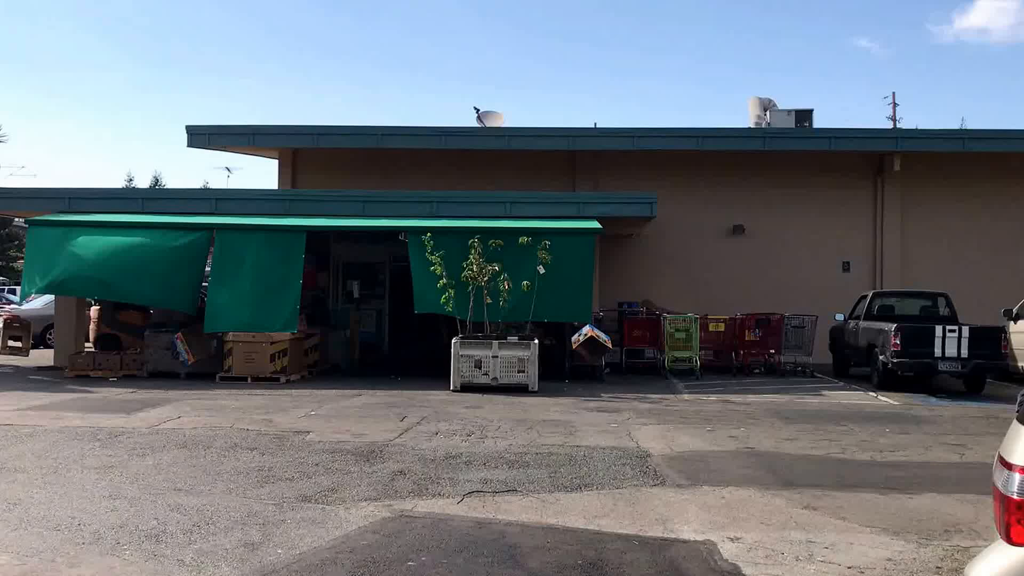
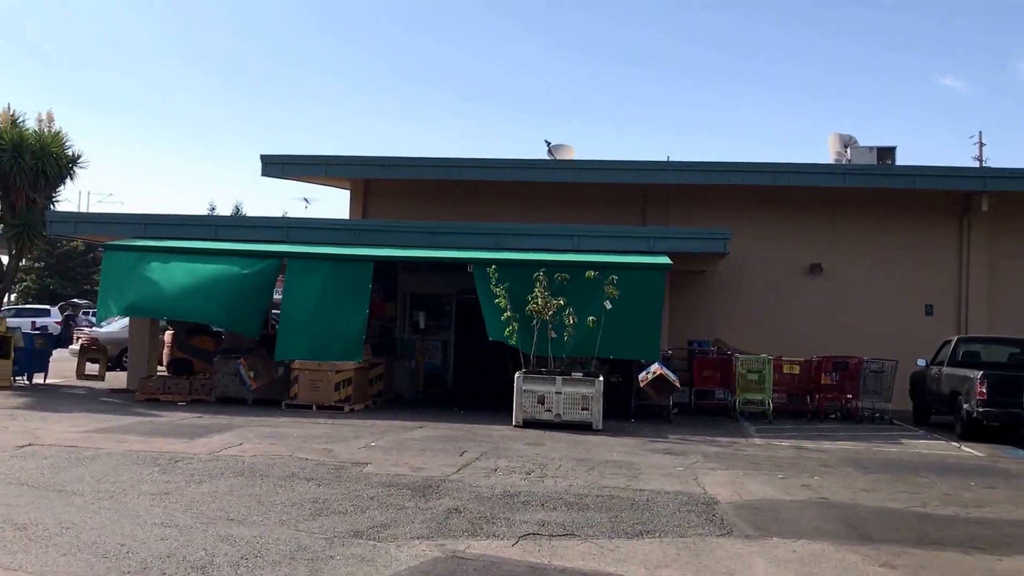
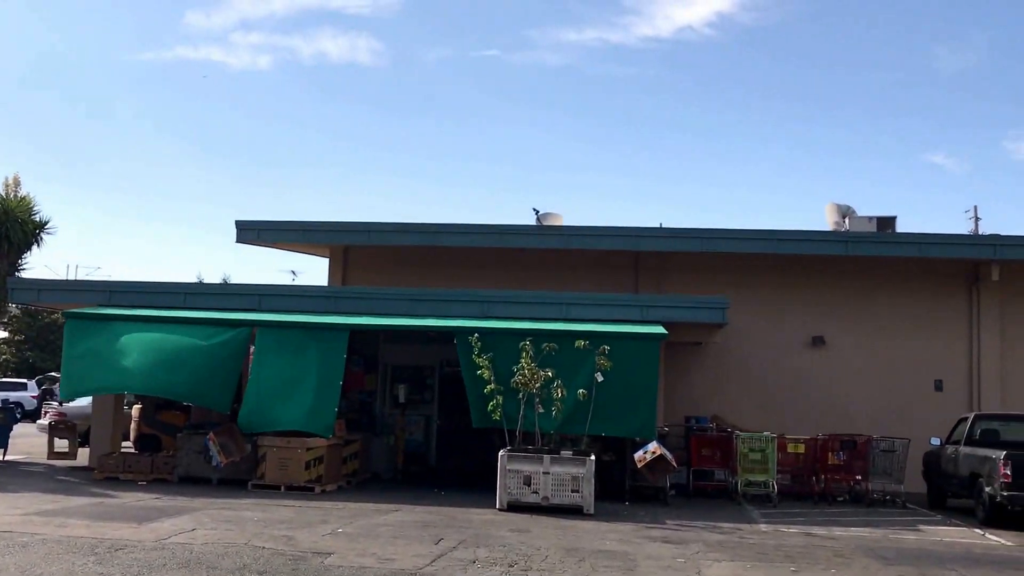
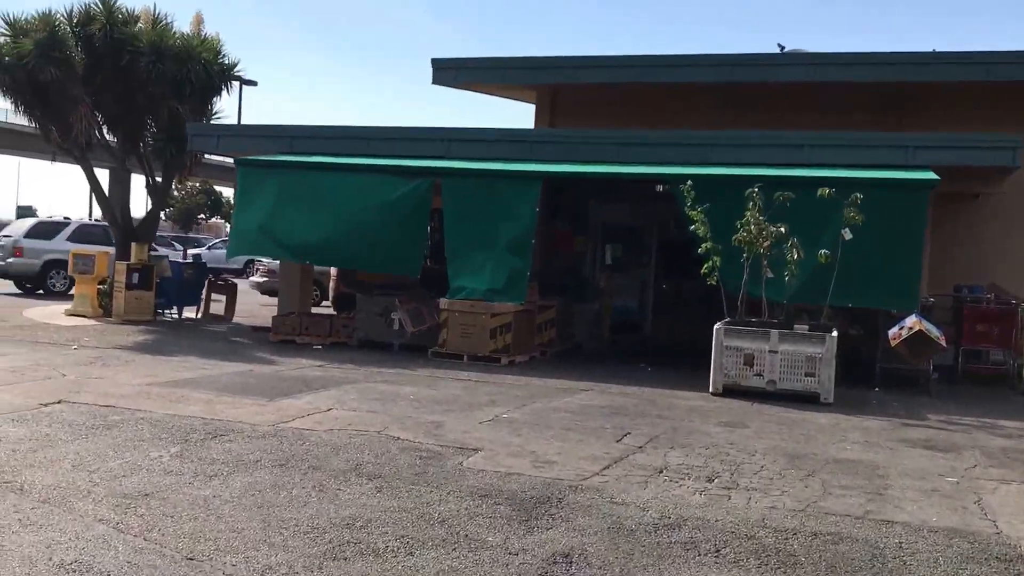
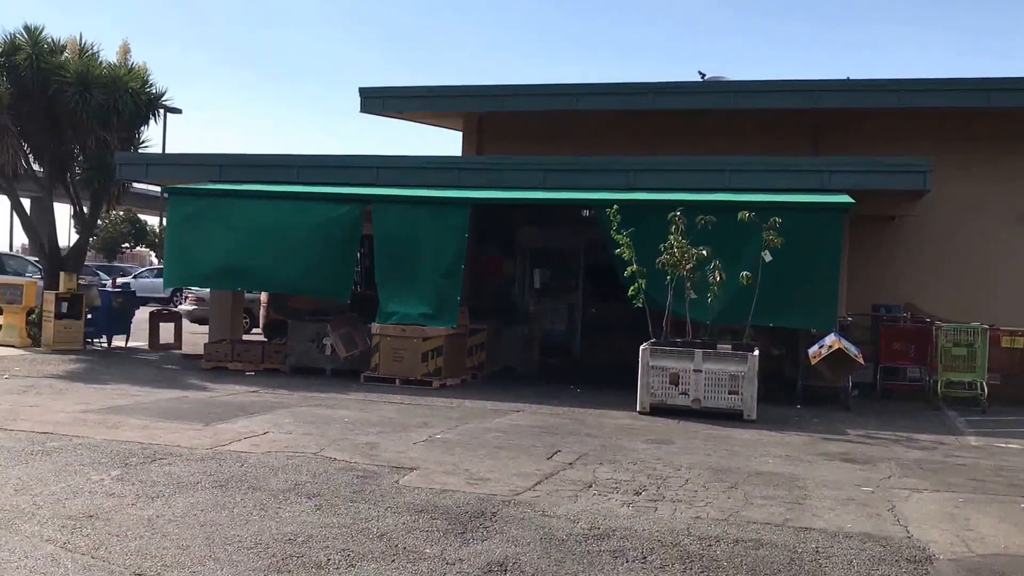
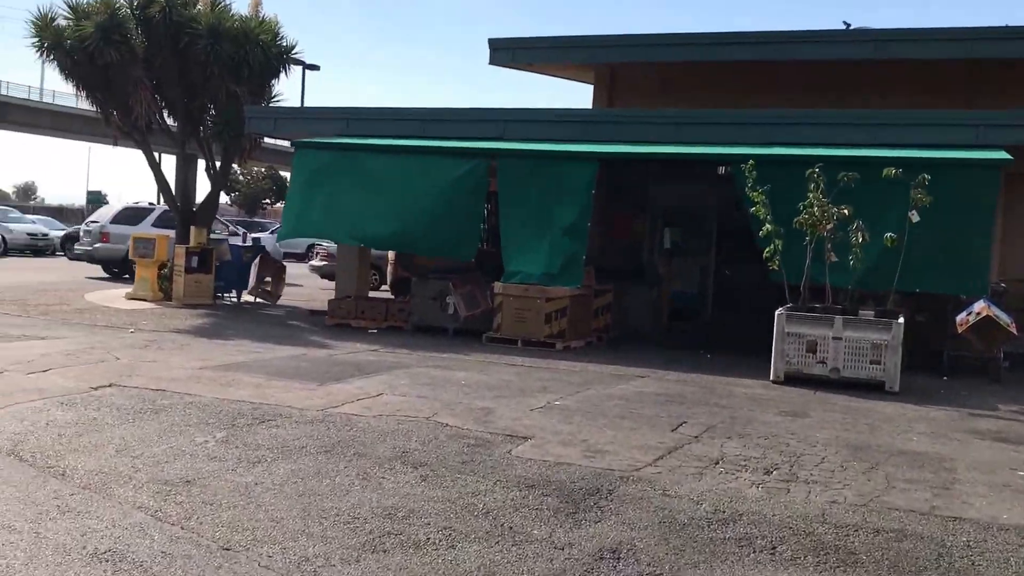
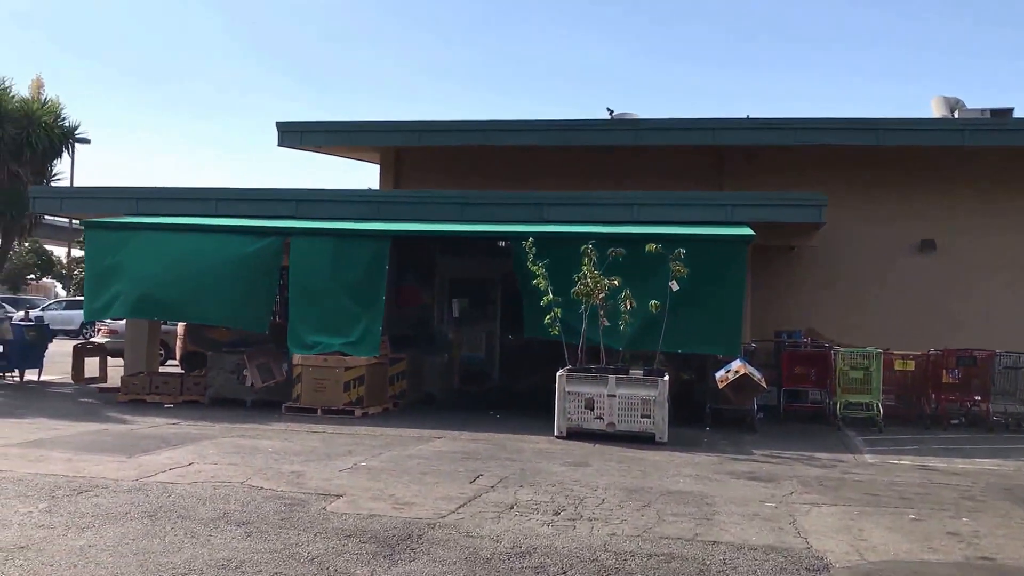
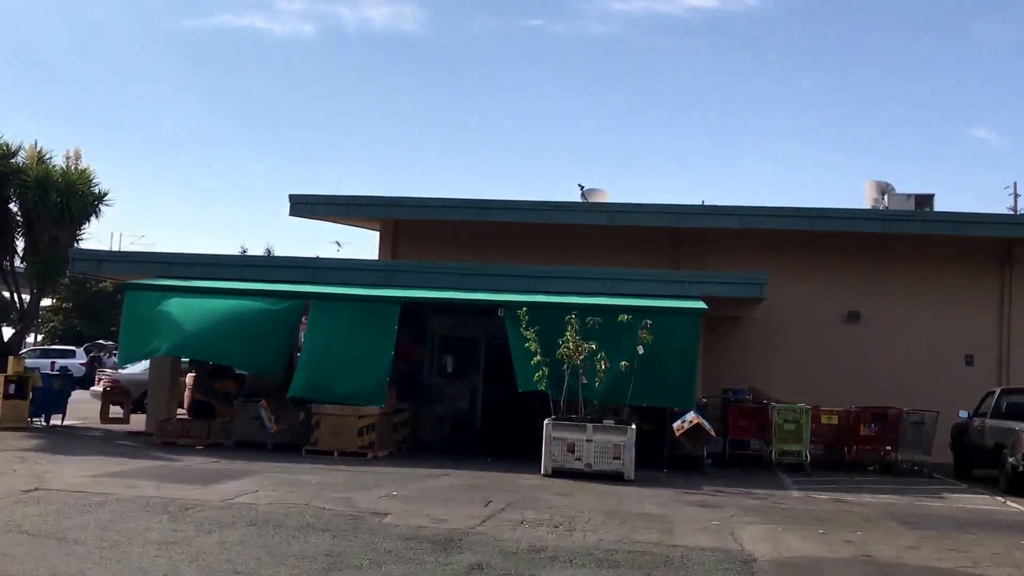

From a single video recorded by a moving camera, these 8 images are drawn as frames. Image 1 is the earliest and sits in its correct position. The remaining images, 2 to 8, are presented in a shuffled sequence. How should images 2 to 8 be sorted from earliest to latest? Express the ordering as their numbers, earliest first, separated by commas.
2, 8, 3, 7, 5, 4, 6
